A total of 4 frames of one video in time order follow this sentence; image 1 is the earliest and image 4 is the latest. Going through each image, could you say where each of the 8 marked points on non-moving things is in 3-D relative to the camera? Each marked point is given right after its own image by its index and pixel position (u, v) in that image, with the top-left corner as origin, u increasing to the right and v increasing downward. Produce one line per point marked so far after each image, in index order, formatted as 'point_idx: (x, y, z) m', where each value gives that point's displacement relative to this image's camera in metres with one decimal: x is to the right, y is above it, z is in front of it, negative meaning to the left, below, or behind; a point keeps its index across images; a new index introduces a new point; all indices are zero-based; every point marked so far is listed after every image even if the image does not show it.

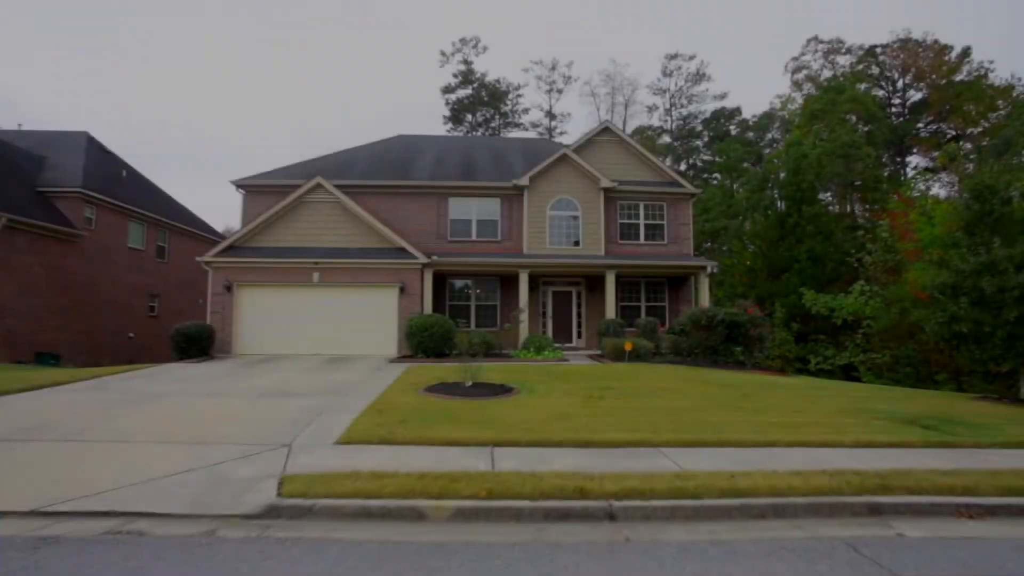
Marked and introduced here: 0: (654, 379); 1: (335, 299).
0: (+3.0, -1.9, +10.8) m
1: (-5.3, -0.3, +15.6) m
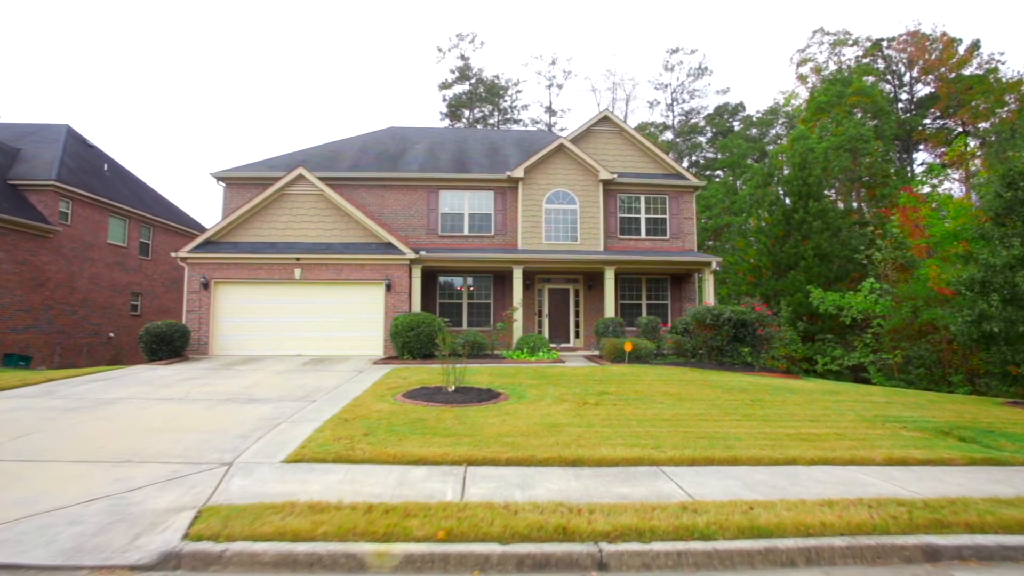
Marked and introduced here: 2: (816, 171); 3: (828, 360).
0: (+2.7, -1.8, +9.9) m
1: (-5.5, -0.2, +14.8) m
2: (+10.1, +3.8, +17.3) m
3: (+9.5, -2.2, +15.9) m
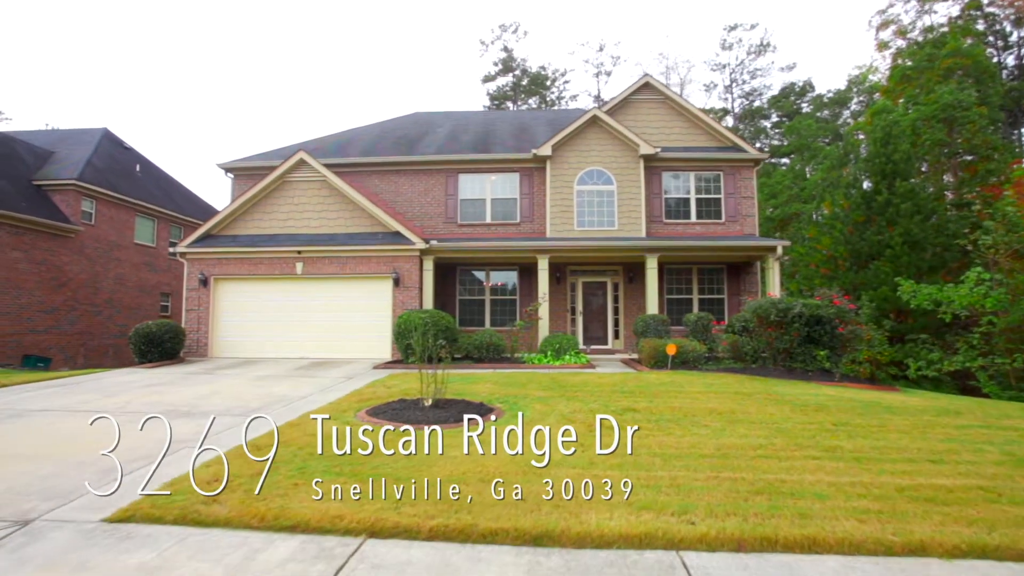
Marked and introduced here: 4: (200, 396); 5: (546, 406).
0: (+2.8, -1.6, +7.7) m
1: (-4.9, -0.1, +13.4) m
2: (+10.8, +4.1, +14.2) m
3: (+10.2, -1.9, +12.8) m
4: (-4.9, -1.7, +8.1) m
5: (+0.5, -1.7, +7.3) m
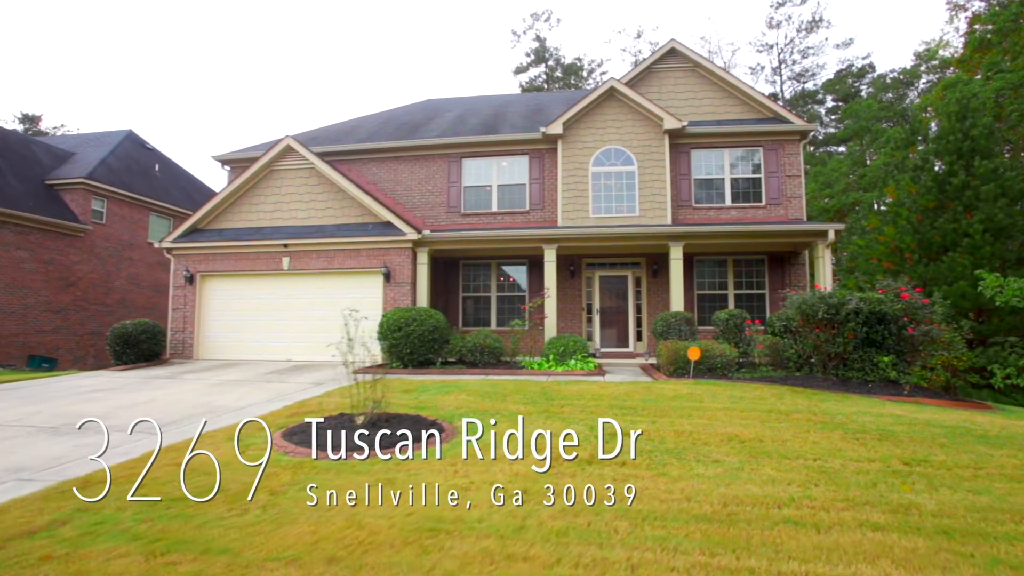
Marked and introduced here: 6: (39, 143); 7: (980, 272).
0: (+2.4, -1.5, +5.9) m
1: (-4.8, 0.0, +12.3) m
2: (+10.9, +4.2, +11.7) m
3: (+10.2, -1.7, +10.4) m
4: (-5.2, -1.6, +7.1) m
5: (+0.1, -1.5, +5.8) m
6: (-17.6, +5.4, +19.3) m
7: (+10.1, +0.5, +11.1) m
